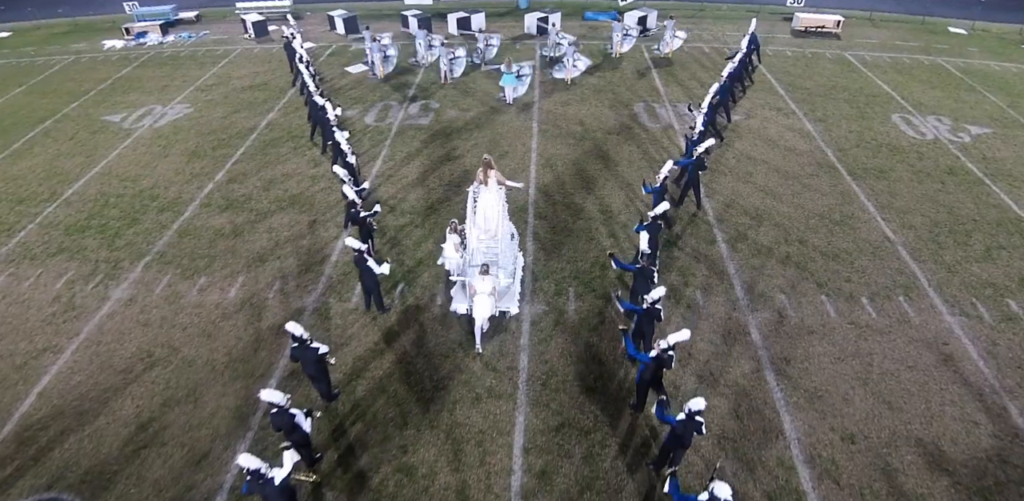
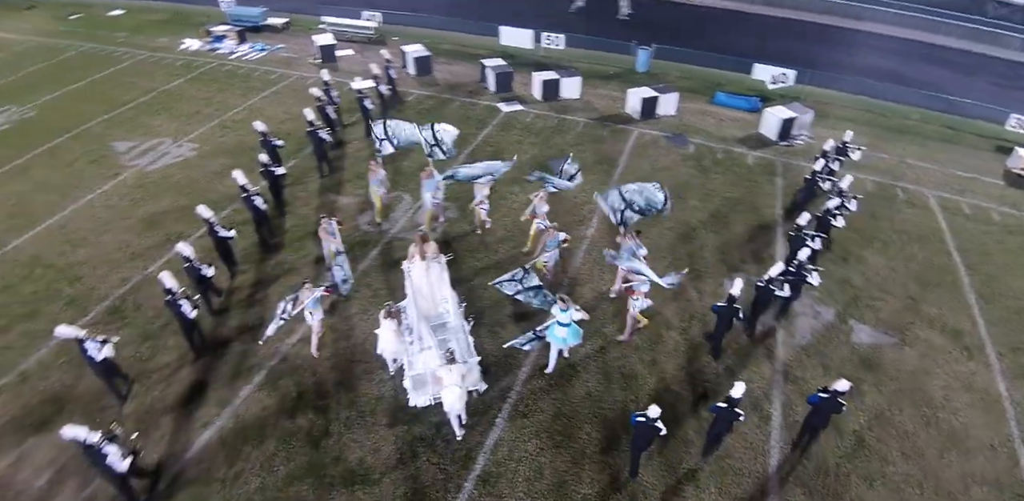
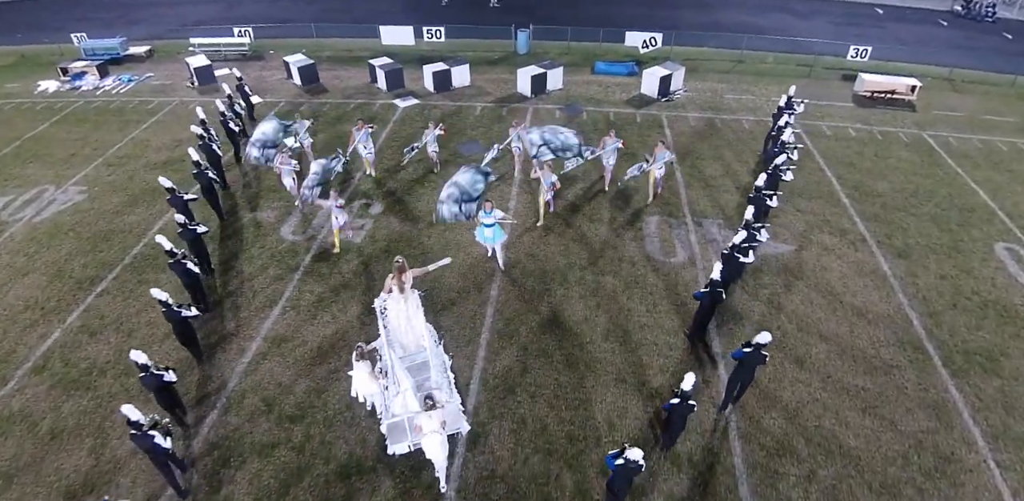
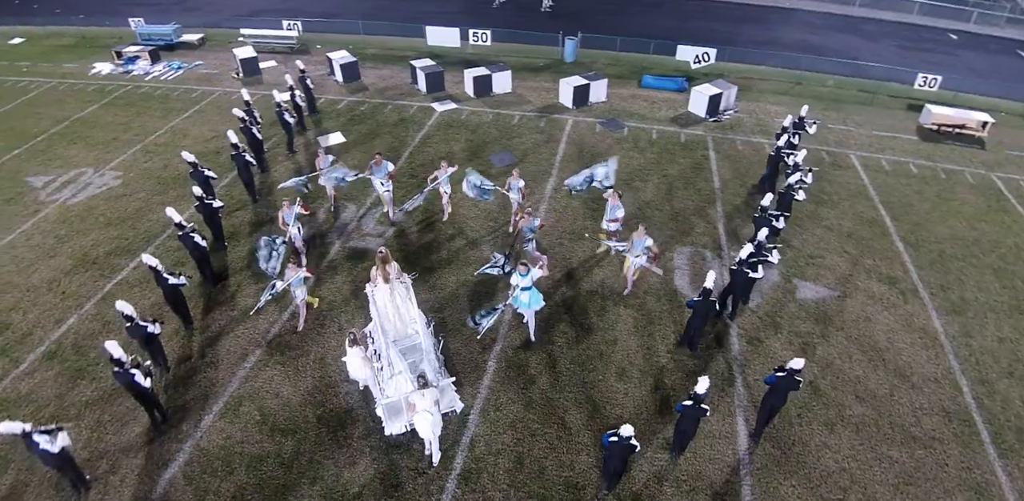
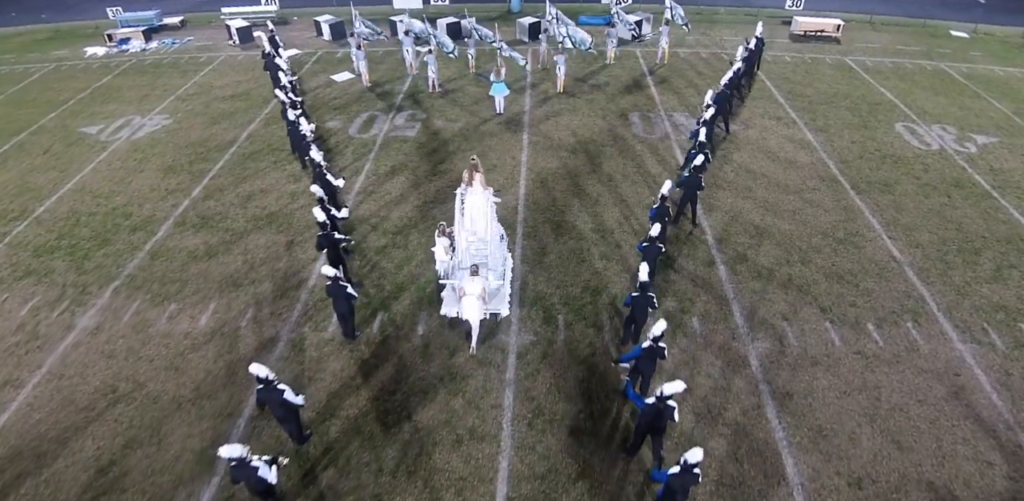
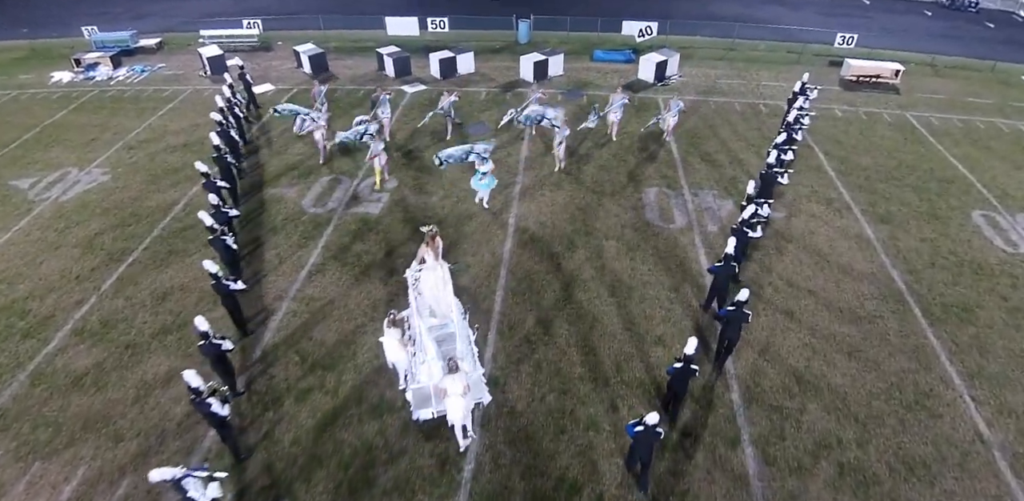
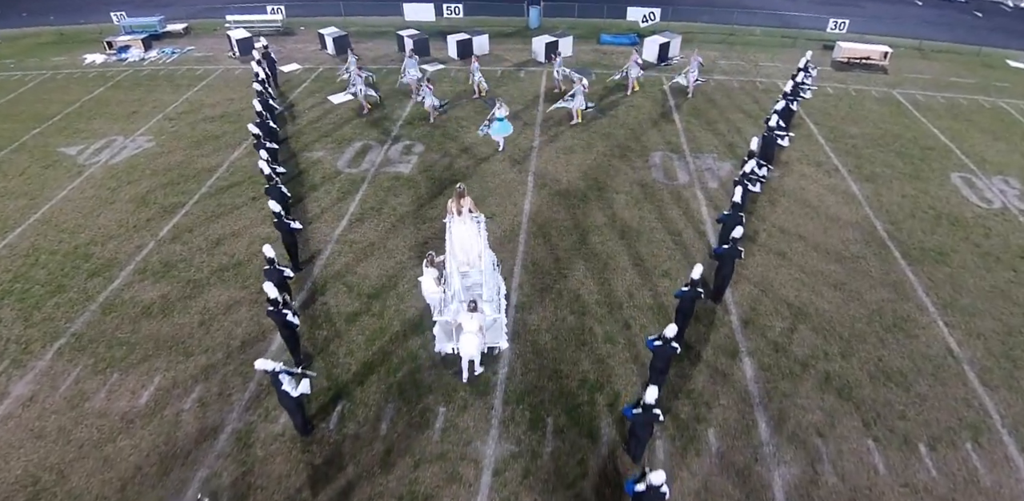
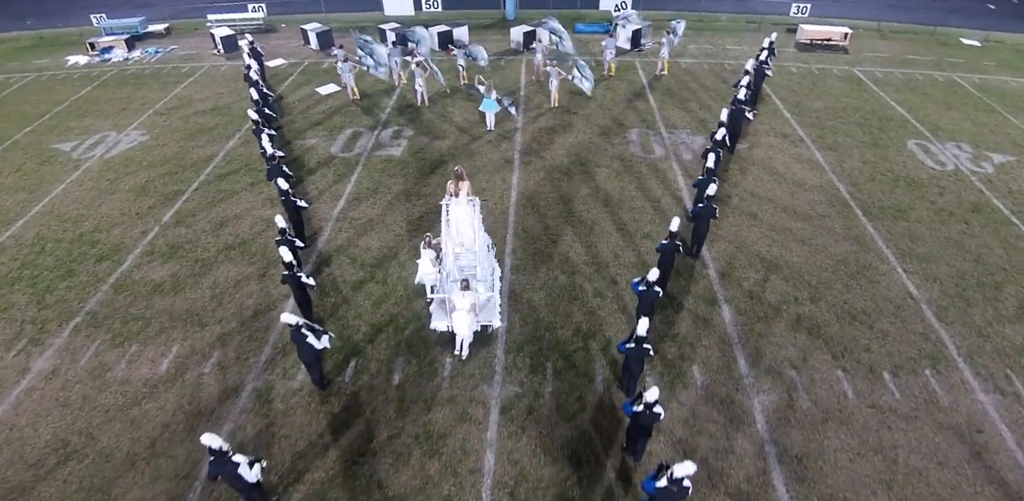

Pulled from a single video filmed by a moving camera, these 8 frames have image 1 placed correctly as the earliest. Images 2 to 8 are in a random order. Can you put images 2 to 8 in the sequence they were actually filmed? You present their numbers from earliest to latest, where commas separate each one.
5, 8, 7, 6, 3, 4, 2
